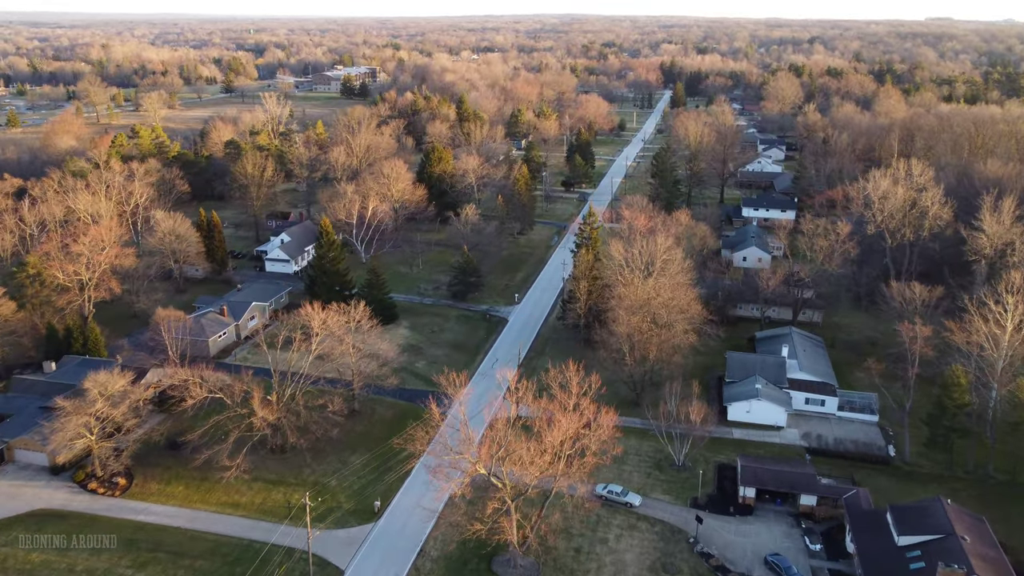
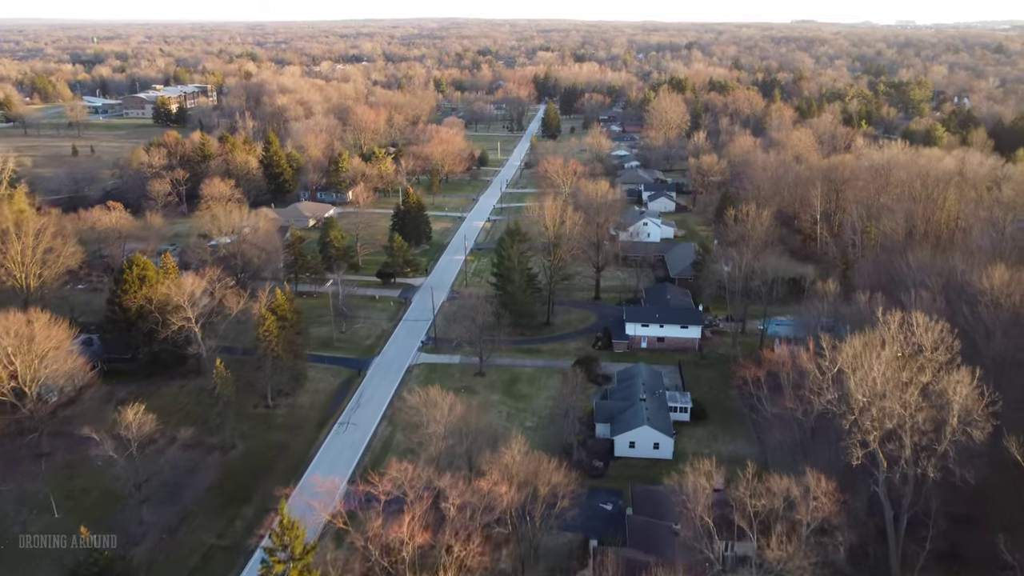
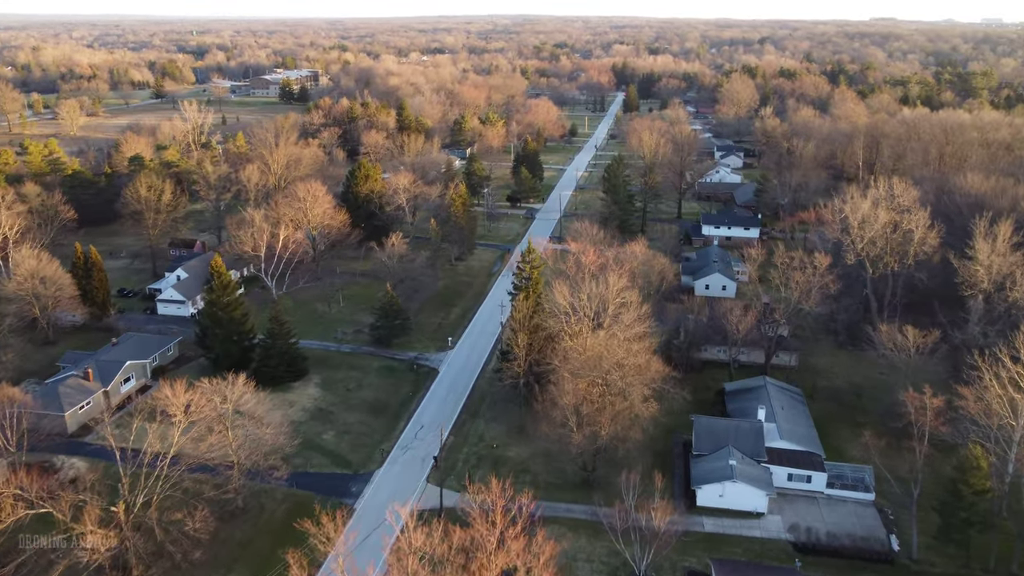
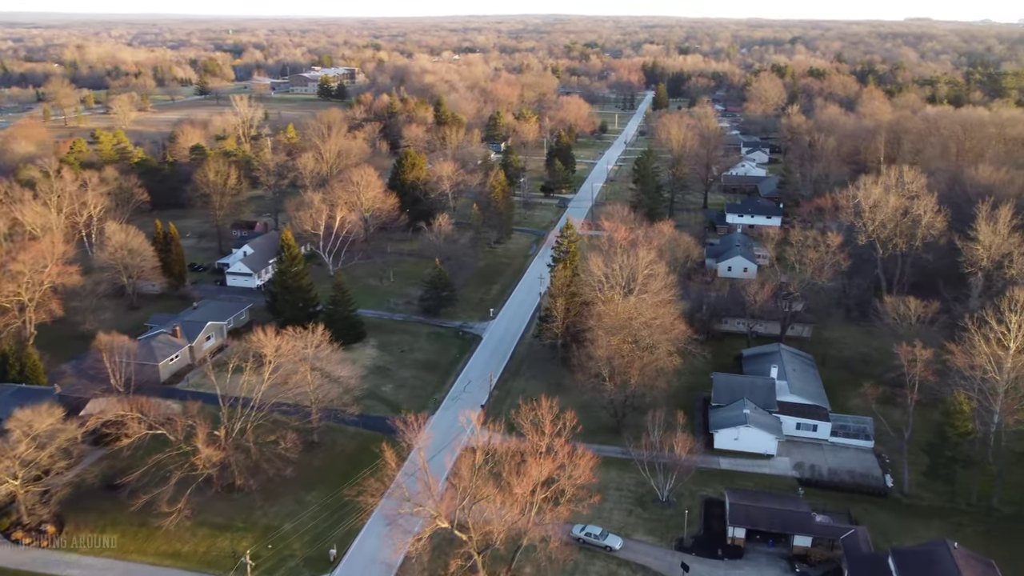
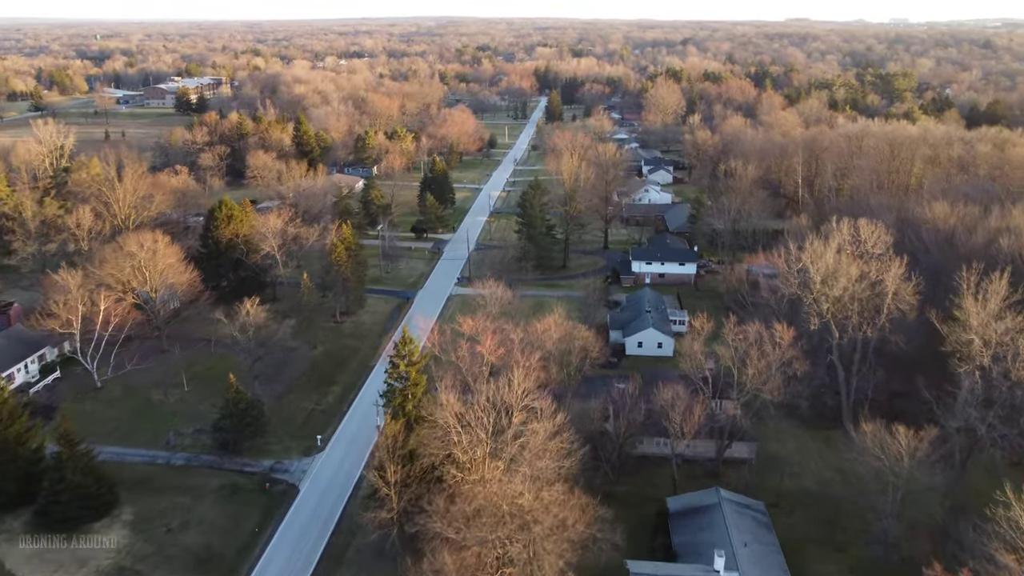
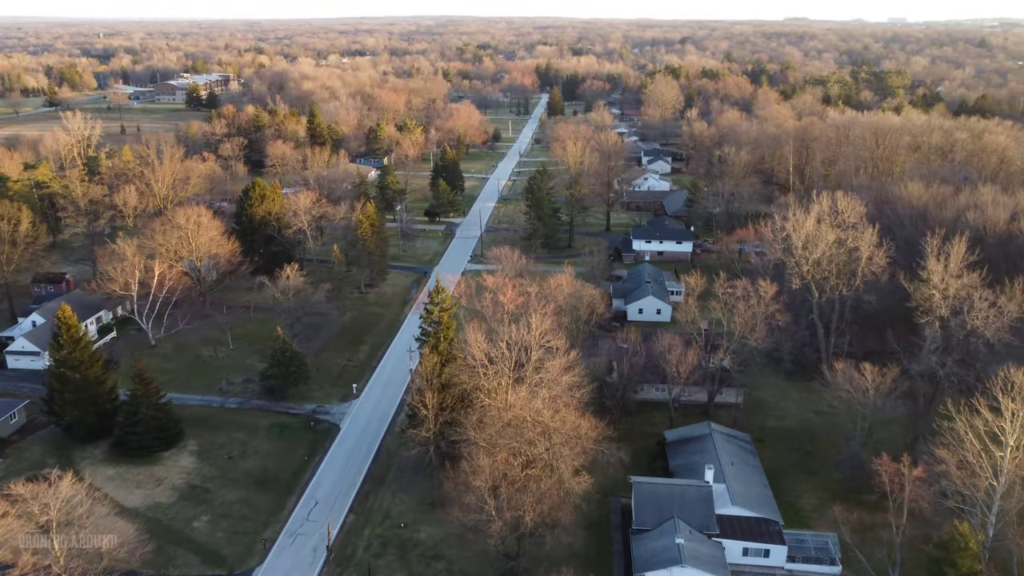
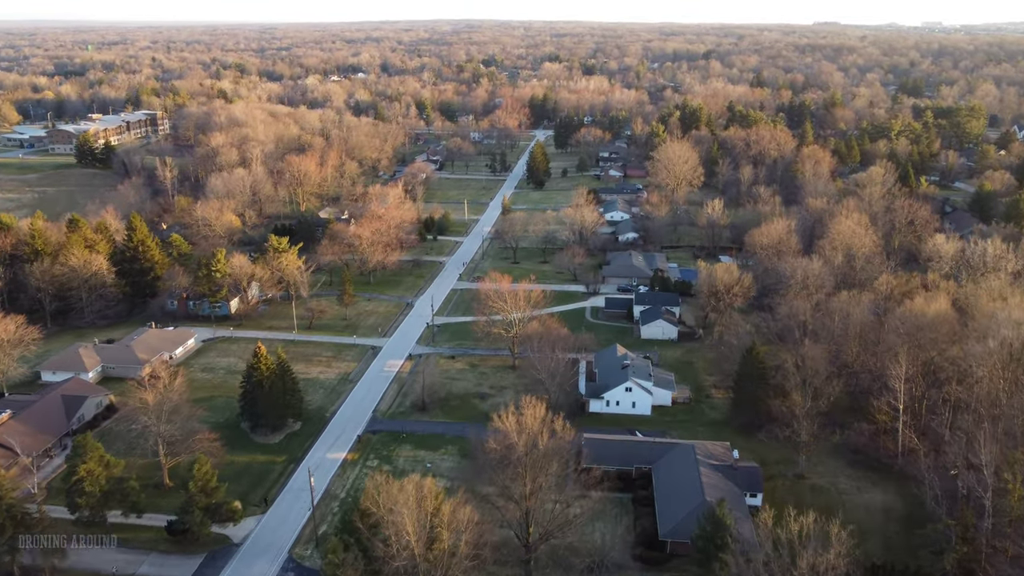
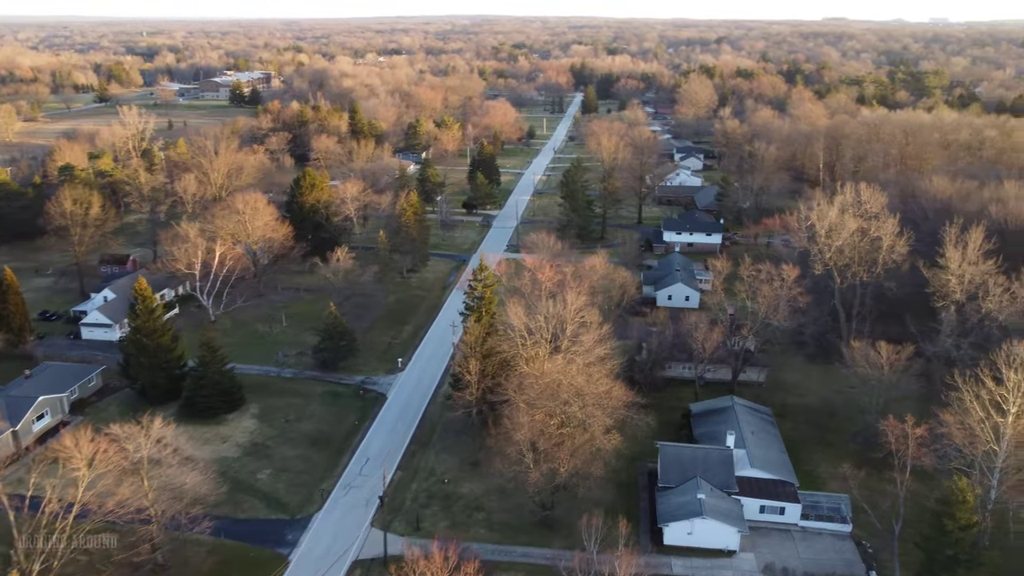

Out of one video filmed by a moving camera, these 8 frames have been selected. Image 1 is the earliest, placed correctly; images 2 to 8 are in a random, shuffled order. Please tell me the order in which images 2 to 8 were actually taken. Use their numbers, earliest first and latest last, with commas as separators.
4, 3, 8, 6, 5, 2, 7
